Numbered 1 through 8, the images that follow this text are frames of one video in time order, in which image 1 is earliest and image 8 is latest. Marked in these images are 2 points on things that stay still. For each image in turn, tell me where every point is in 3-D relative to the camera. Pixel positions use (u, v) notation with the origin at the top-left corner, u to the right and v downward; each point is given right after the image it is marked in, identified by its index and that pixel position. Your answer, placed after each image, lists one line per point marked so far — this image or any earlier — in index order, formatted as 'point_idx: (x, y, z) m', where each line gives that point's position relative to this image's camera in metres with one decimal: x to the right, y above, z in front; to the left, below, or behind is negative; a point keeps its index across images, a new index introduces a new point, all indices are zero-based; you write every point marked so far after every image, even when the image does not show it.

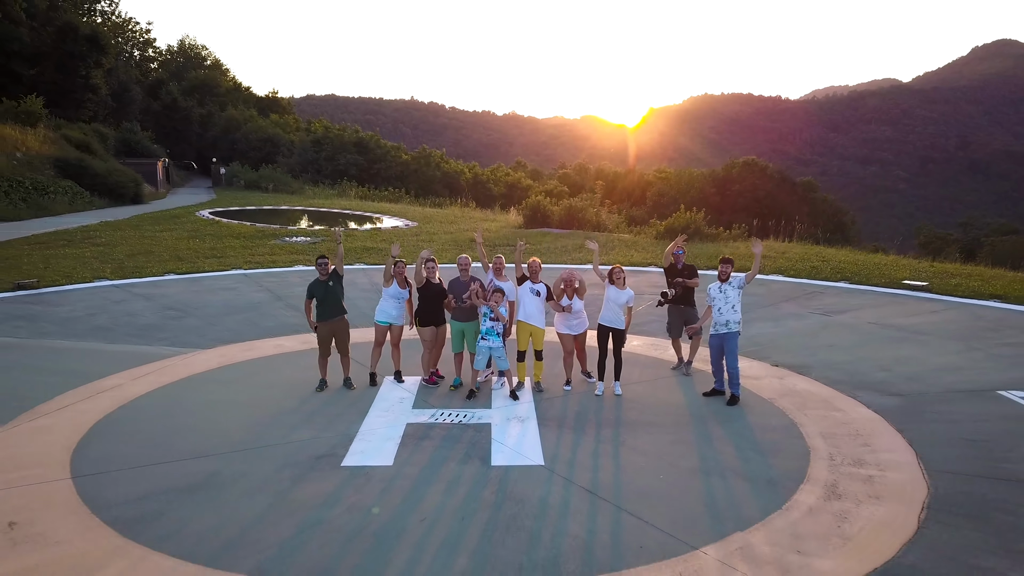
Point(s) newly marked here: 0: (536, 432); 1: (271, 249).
0: (+0.1, -0.7, +5.1) m
1: (-3.4, +0.5, +13.9) m
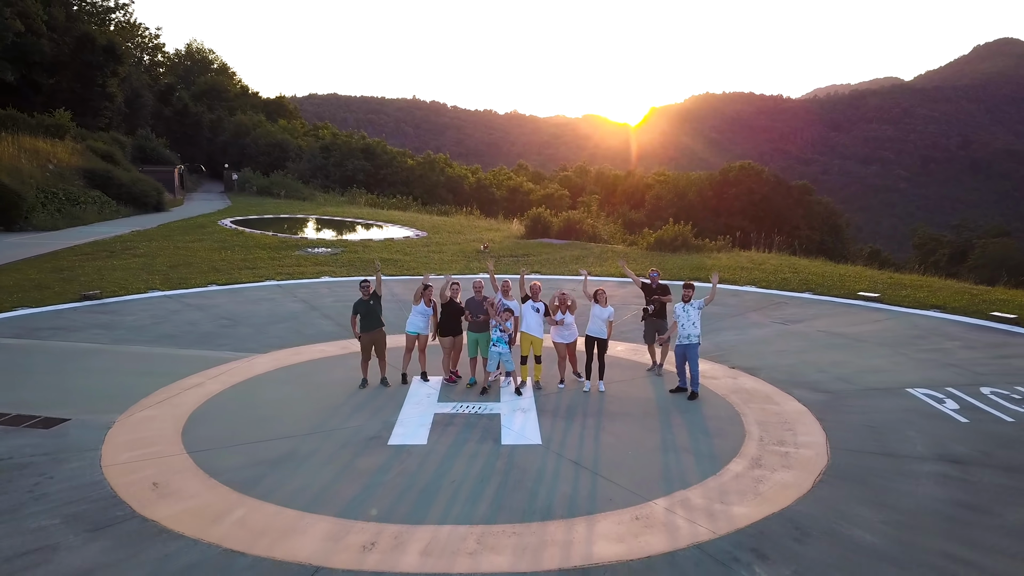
0: (+0.2, -0.9, +6.5) m
1: (-3.4, +0.4, +15.3) m
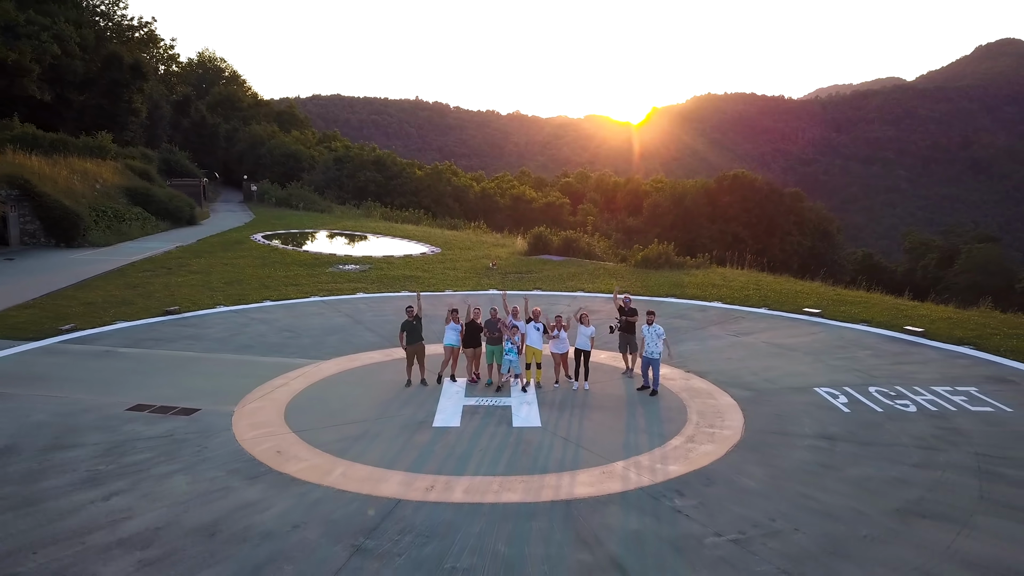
0: (+0.2, -1.1, +8.9) m
1: (-3.3, +0.2, +17.7) m
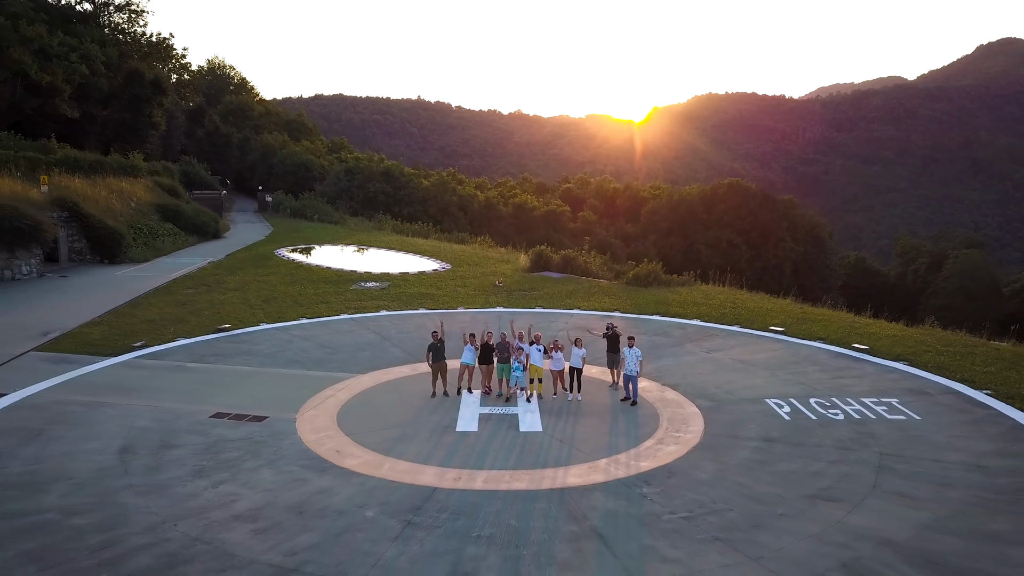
0: (+0.3, -1.5, +11.0) m
1: (-3.2, -0.1, +19.8) m
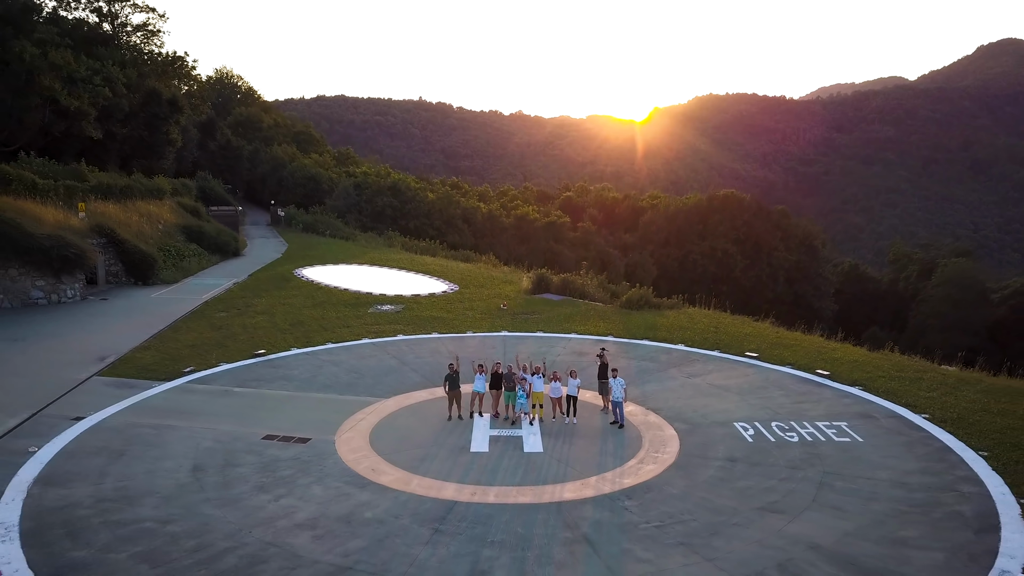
0: (+0.4, -2.0, +13.0) m
1: (-3.1, -0.7, +21.8) m
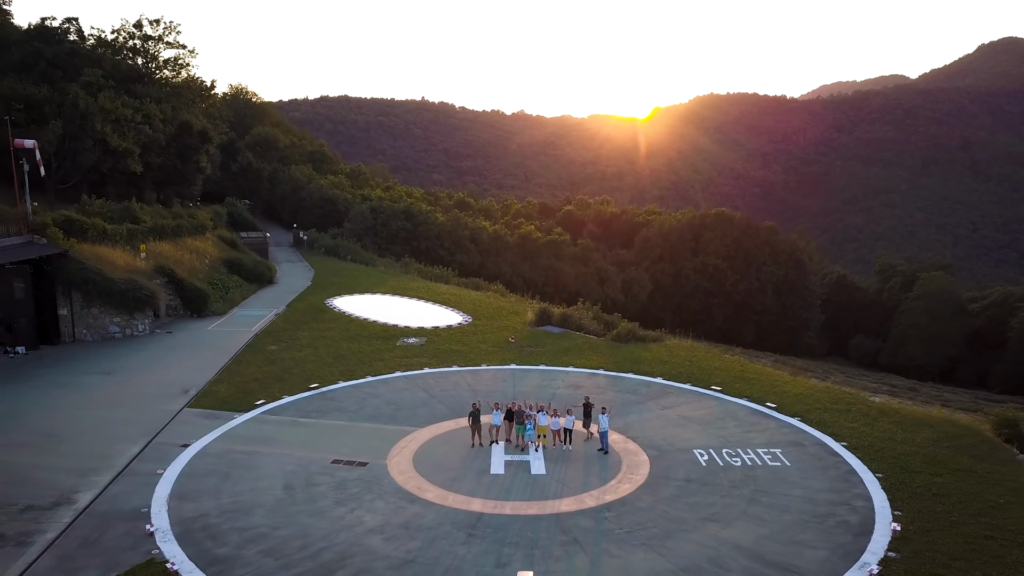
0: (+0.5, -3.0, +16.9) m
1: (-2.9, -1.6, +25.7) m
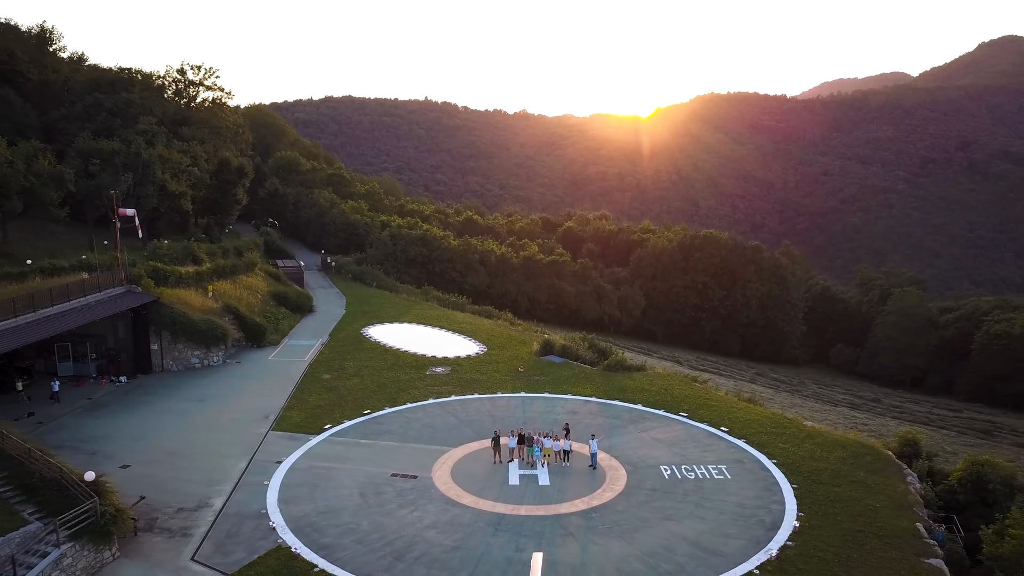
0: (+0.8, -4.4, +22.7) m
1: (-2.6, -2.9, +31.5) m
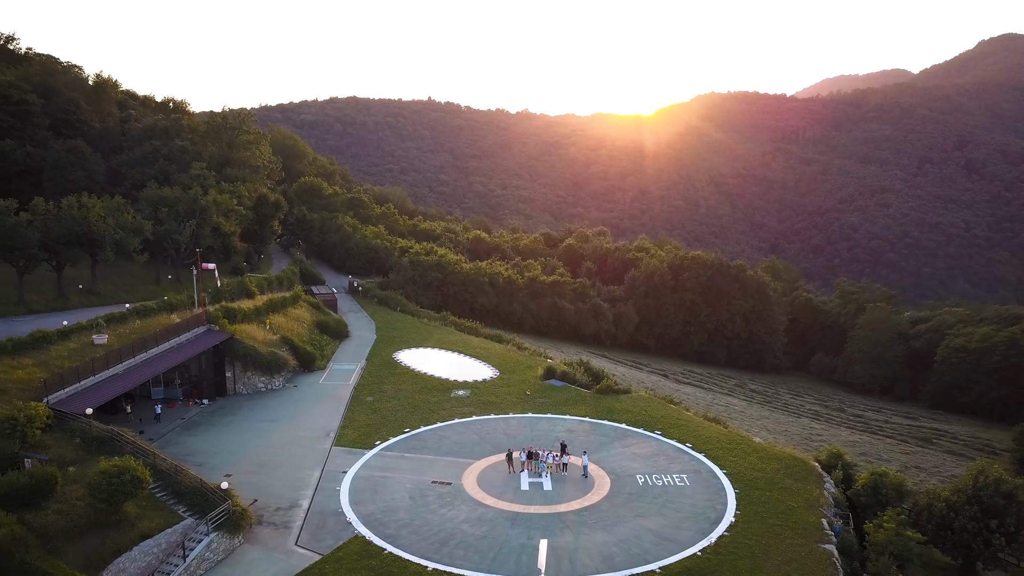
0: (+1.2, -5.9, +29.8) m
1: (-2.2, -4.5, +38.6) m
